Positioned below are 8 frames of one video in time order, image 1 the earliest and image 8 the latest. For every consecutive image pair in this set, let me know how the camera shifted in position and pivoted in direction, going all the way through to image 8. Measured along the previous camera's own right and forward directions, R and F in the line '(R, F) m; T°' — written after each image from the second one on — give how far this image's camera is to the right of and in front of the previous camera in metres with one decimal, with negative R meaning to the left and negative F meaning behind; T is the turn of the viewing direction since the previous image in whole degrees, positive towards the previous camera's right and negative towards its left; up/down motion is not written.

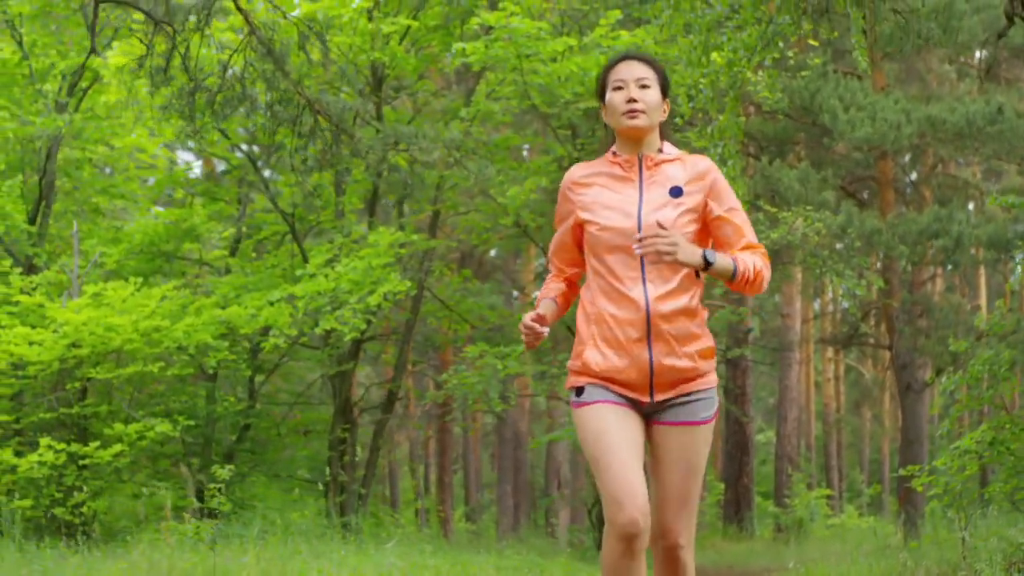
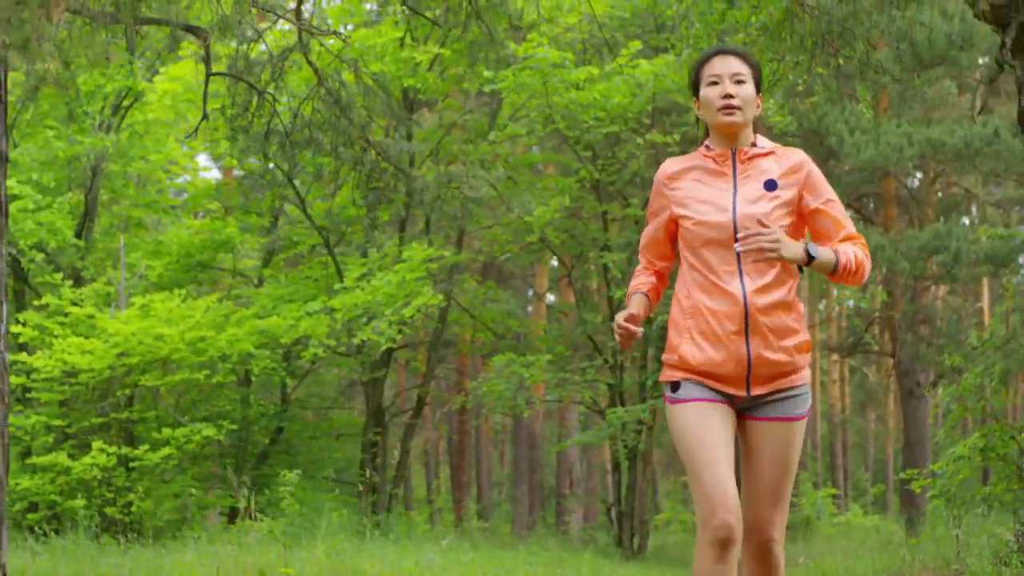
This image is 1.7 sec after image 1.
(-0.2, -0.8) m; 0°
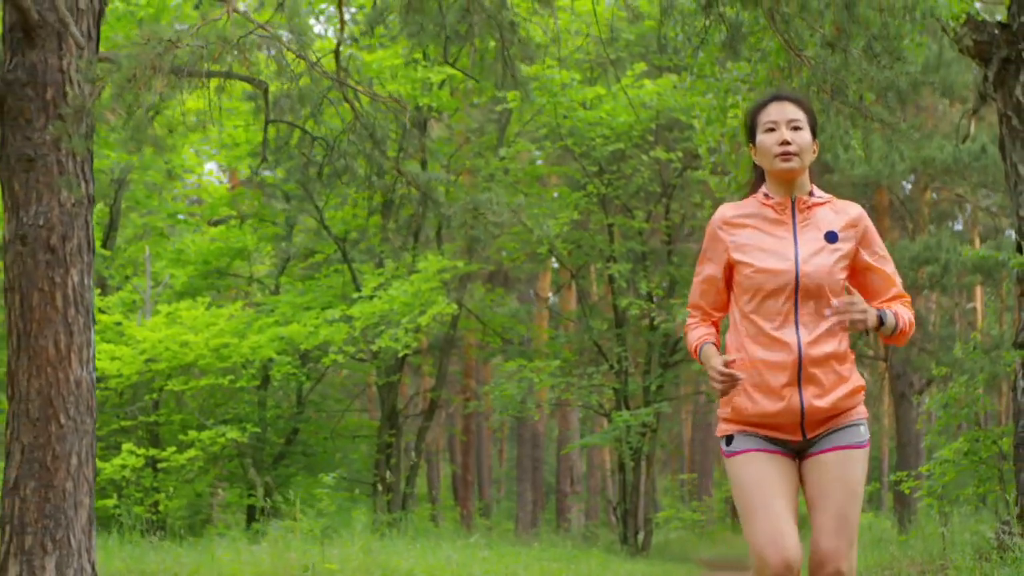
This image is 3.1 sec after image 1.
(-0.2, -0.6) m; 0°
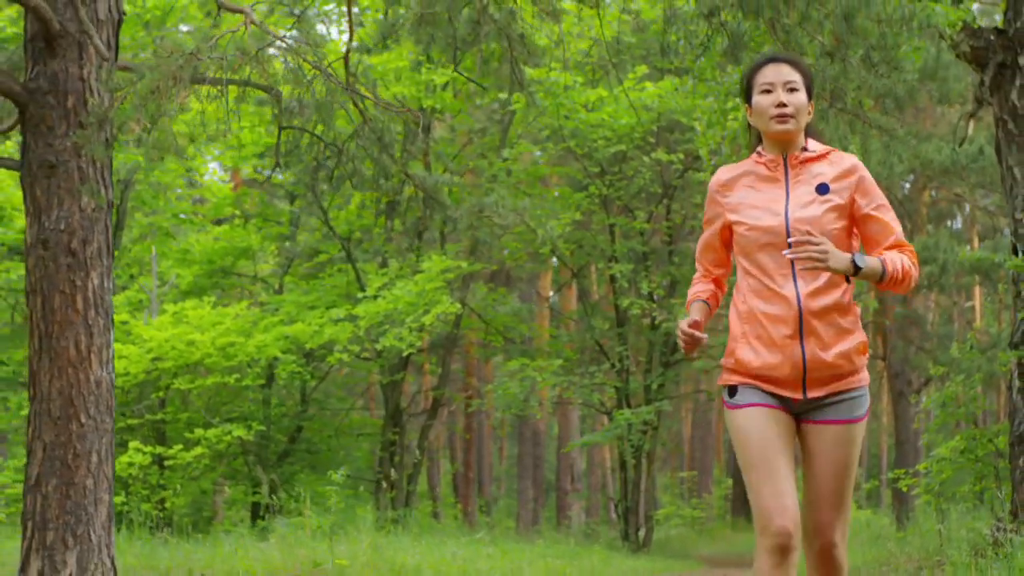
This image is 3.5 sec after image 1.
(0.0, -0.2) m; 0°
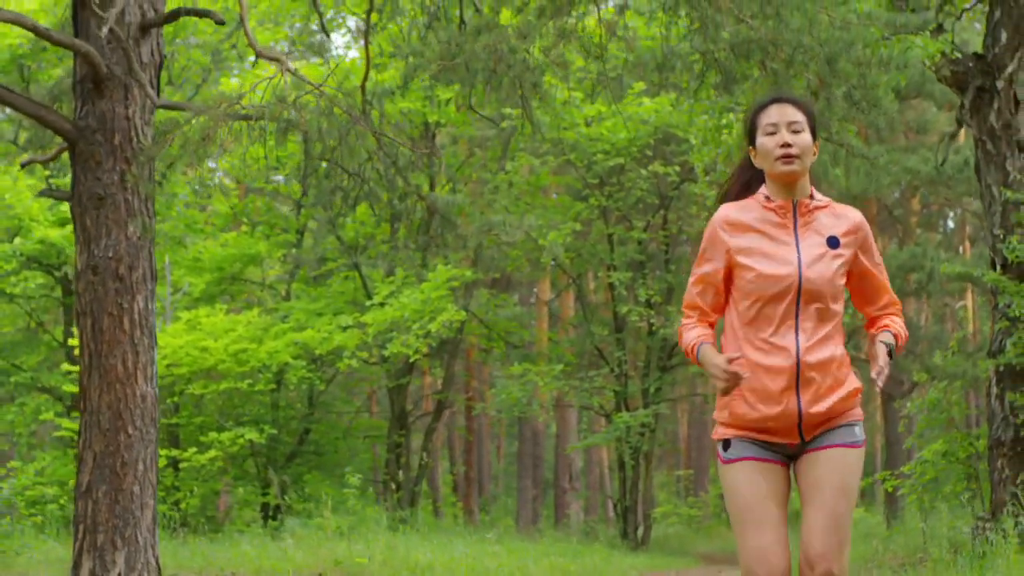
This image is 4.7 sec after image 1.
(-0.1, -0.5) m; 0°
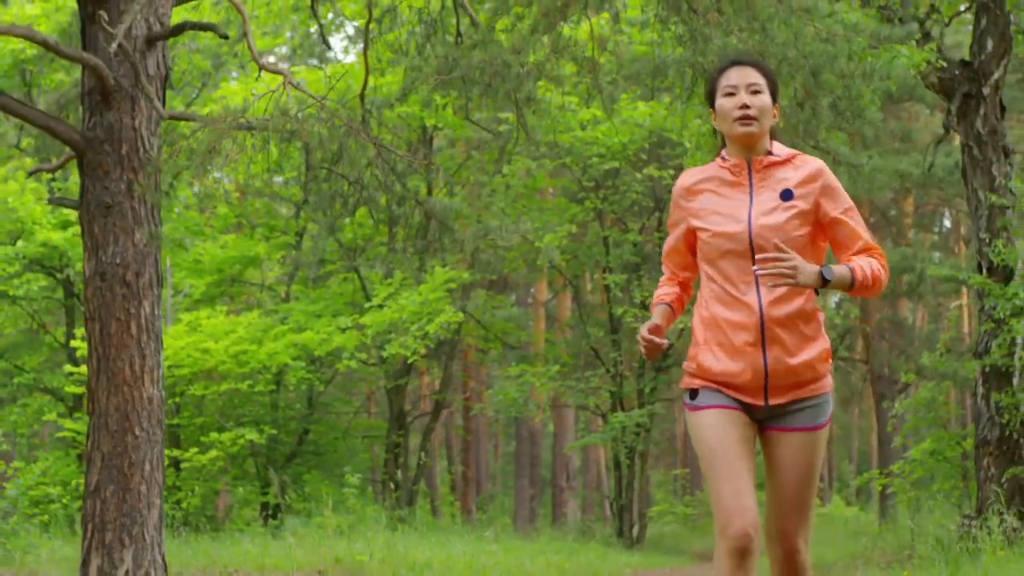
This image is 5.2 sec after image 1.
(0.0, -0.2) m; 0°
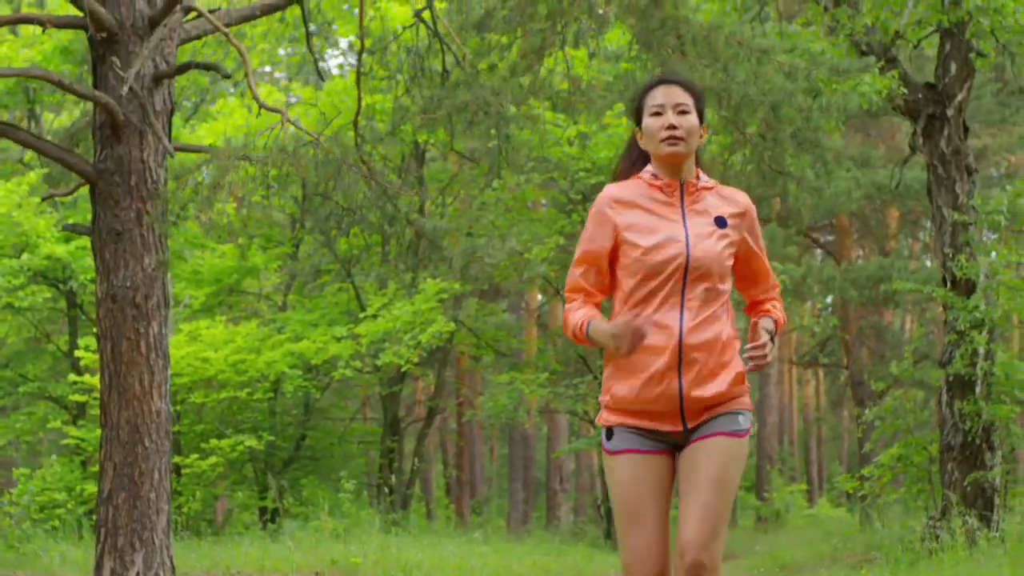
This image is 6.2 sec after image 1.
(+0.1, -0.5) m; 0°
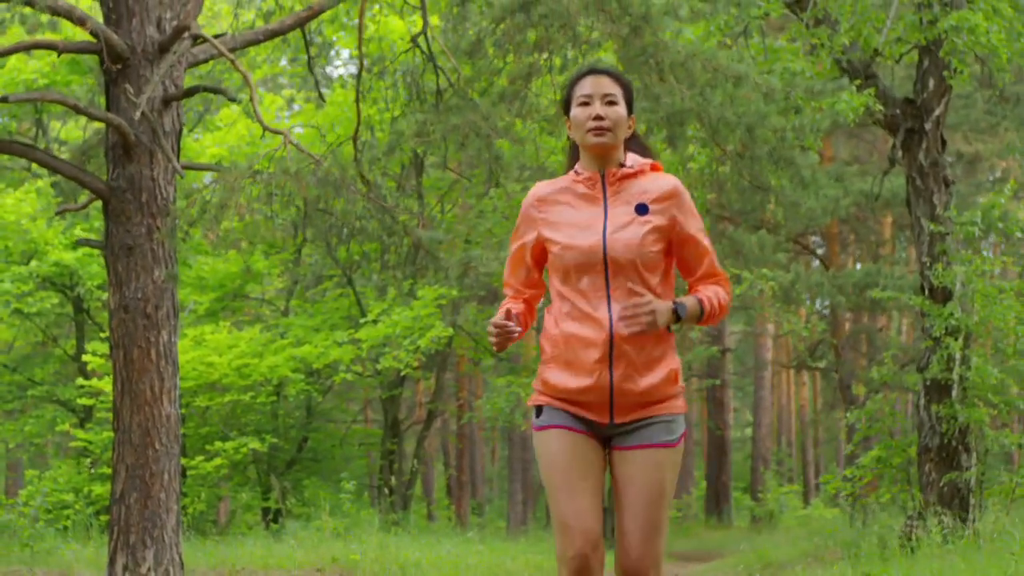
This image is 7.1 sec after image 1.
(+0.1, -0.4) m; 0°
